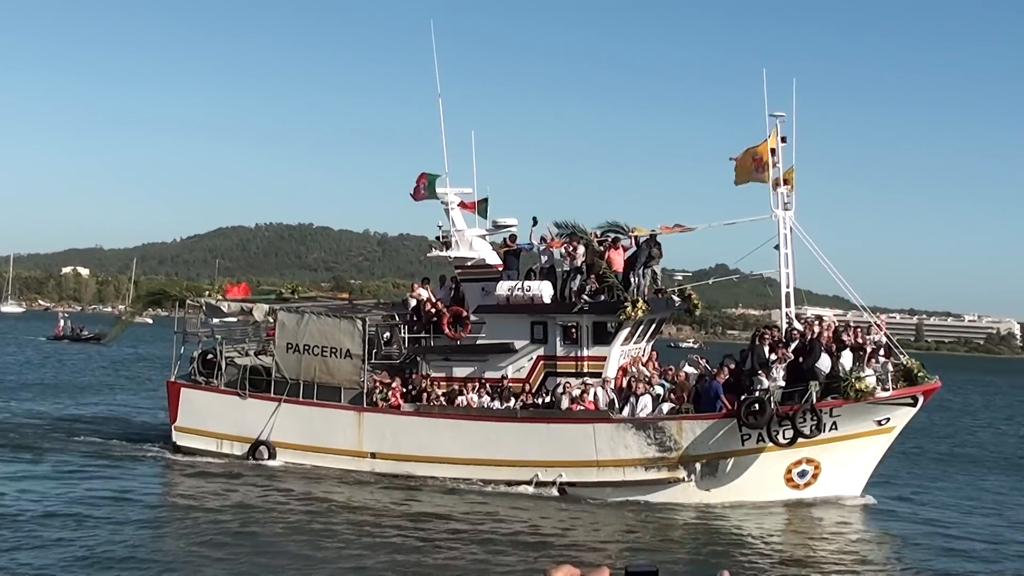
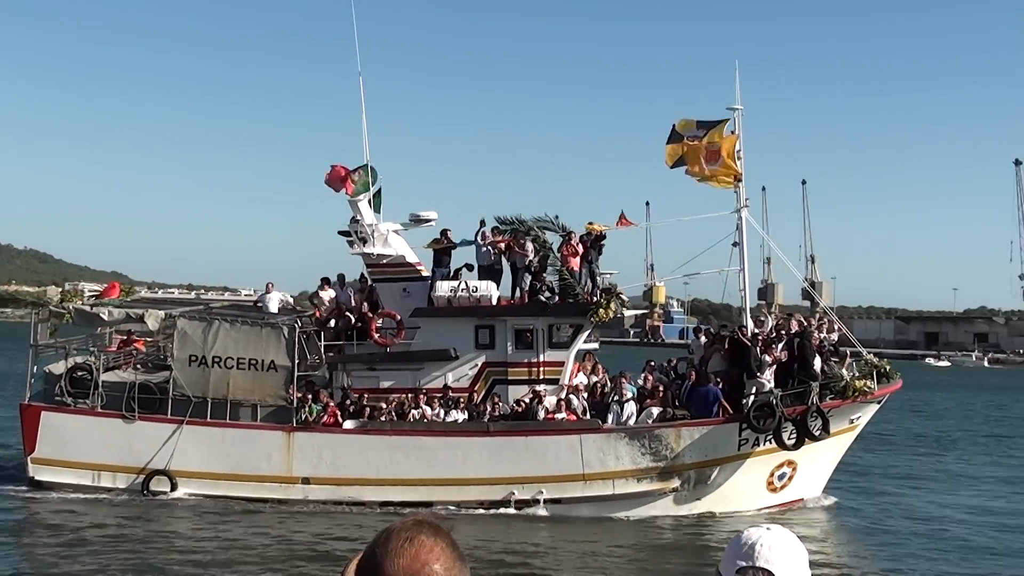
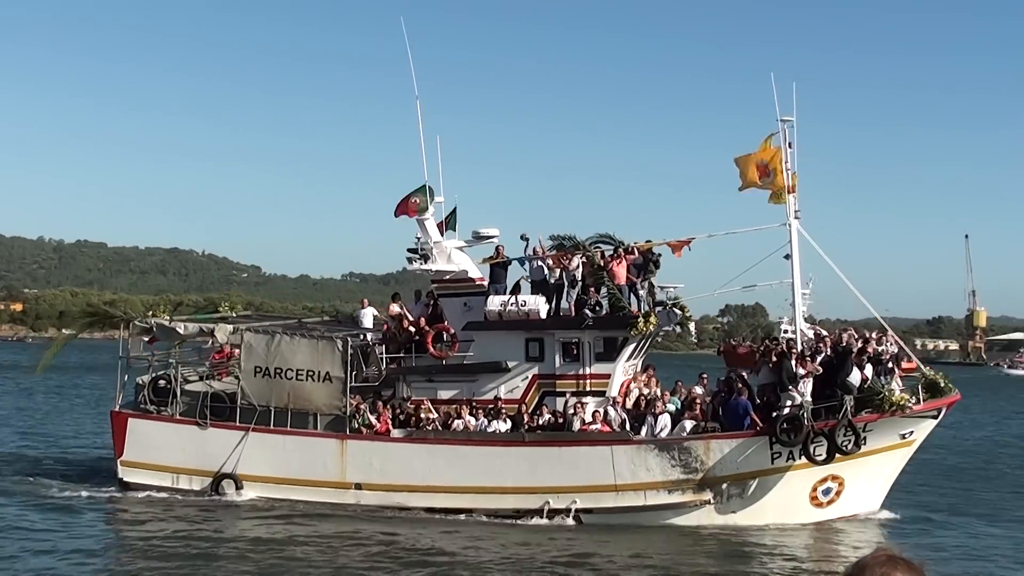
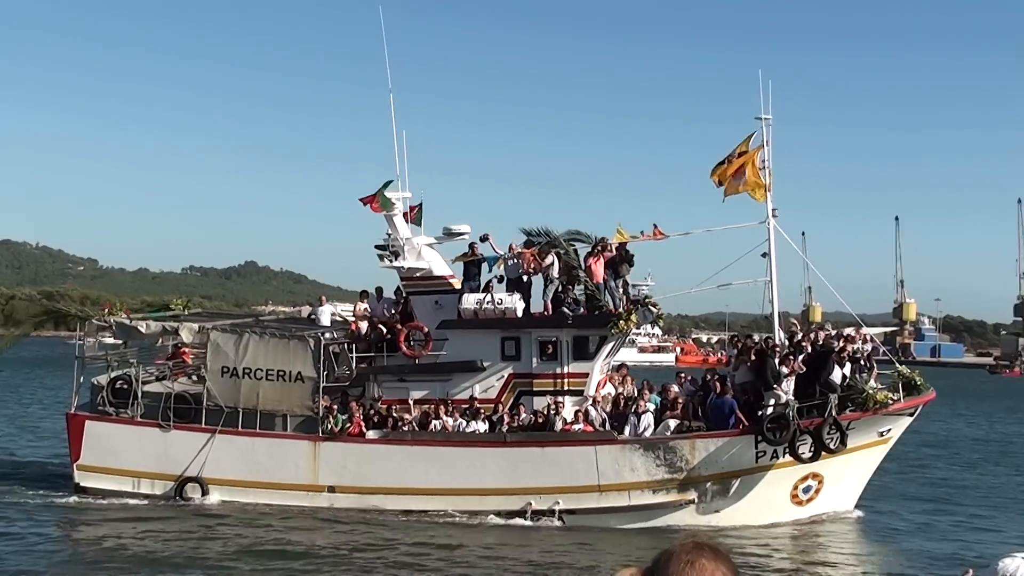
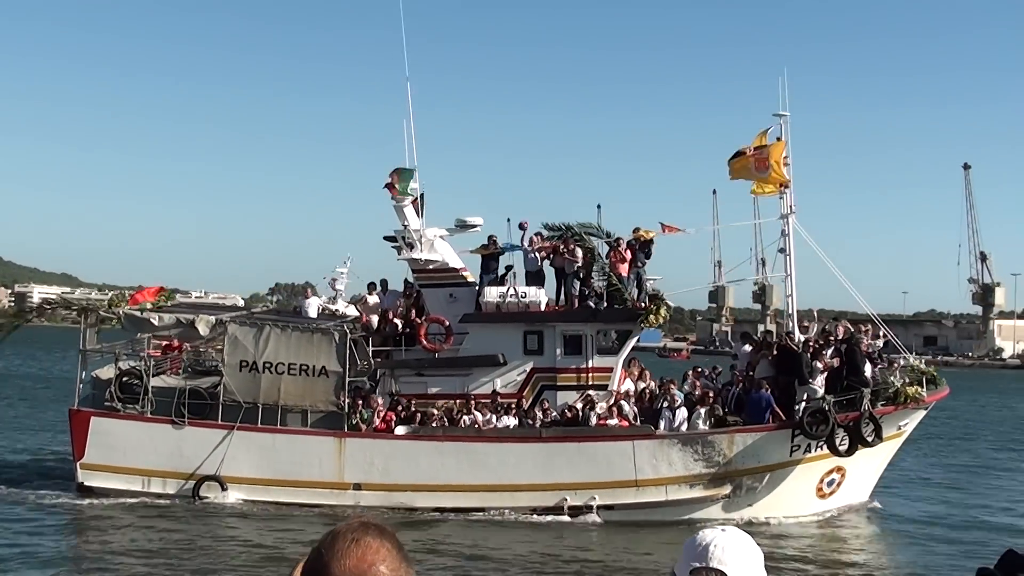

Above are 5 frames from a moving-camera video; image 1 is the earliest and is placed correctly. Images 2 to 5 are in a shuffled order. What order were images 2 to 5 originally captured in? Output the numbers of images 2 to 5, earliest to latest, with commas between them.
3, 4, 2, 5
